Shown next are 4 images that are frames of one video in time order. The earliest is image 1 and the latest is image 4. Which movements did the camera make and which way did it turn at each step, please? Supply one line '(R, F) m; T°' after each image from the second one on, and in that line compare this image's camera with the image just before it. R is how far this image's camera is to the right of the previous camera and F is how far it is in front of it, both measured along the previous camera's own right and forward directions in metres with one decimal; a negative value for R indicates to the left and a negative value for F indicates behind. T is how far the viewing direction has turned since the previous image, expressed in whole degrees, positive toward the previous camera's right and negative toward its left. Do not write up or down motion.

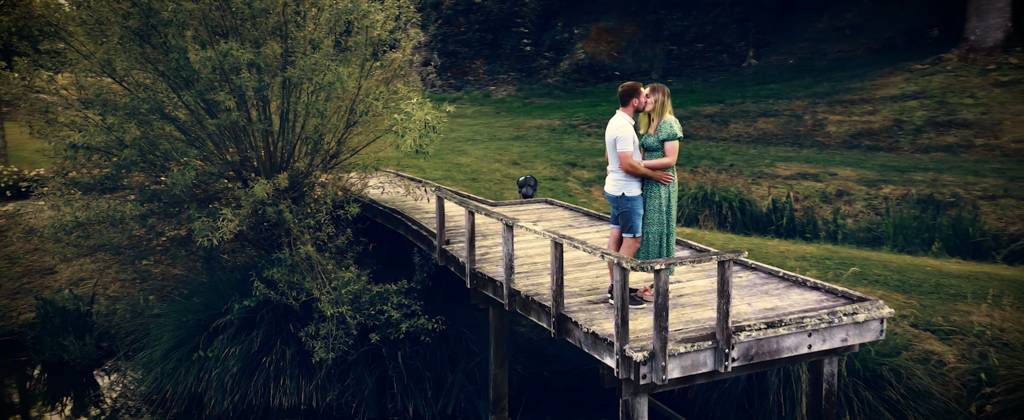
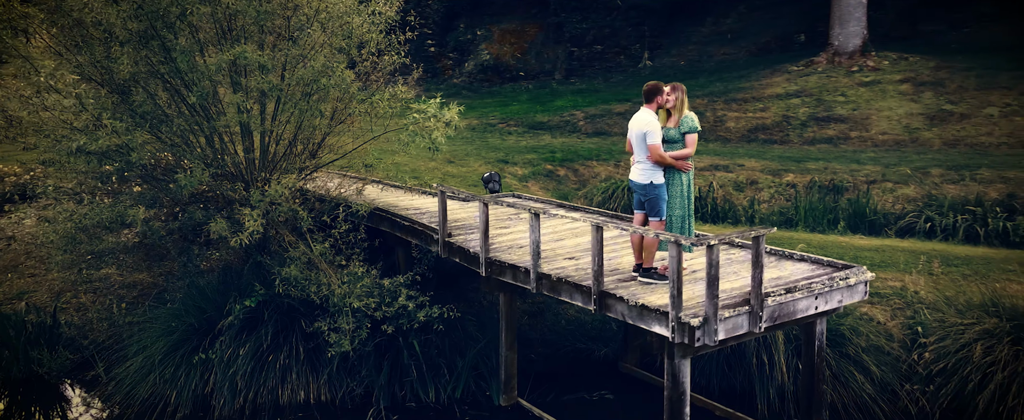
(-2.0, -0.6) m; +11°
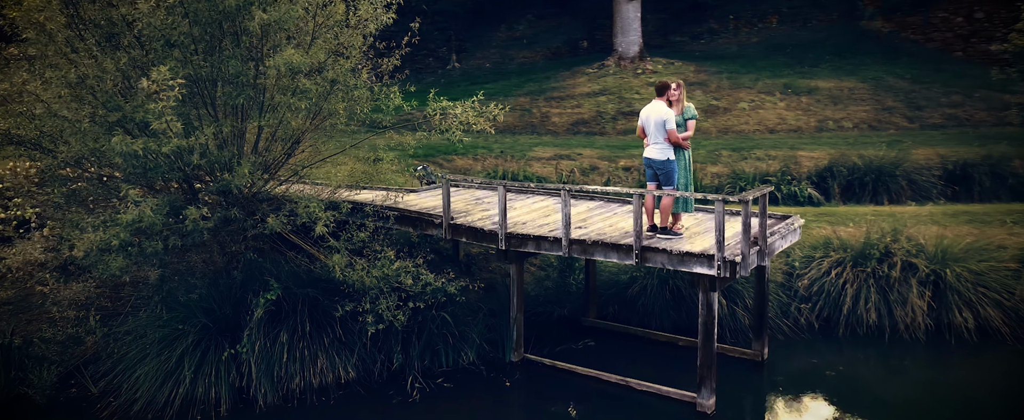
(-4.4, -0.8) m; +22°
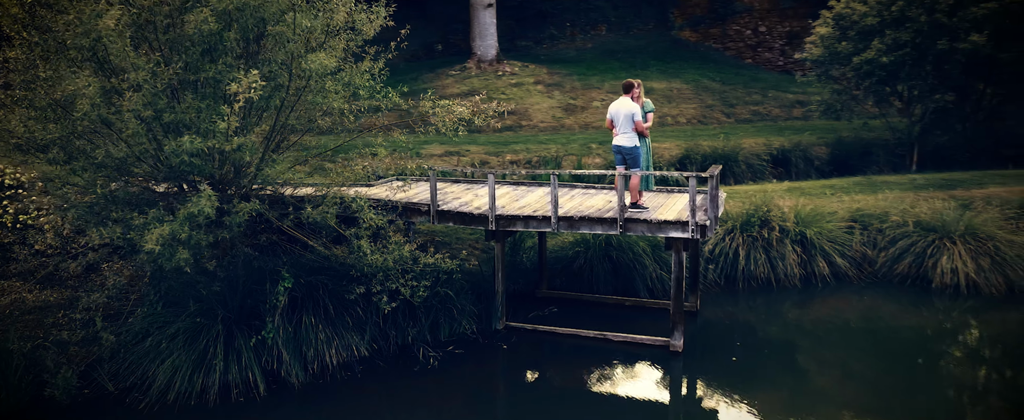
(-3.3, -1.2) m; +16°
